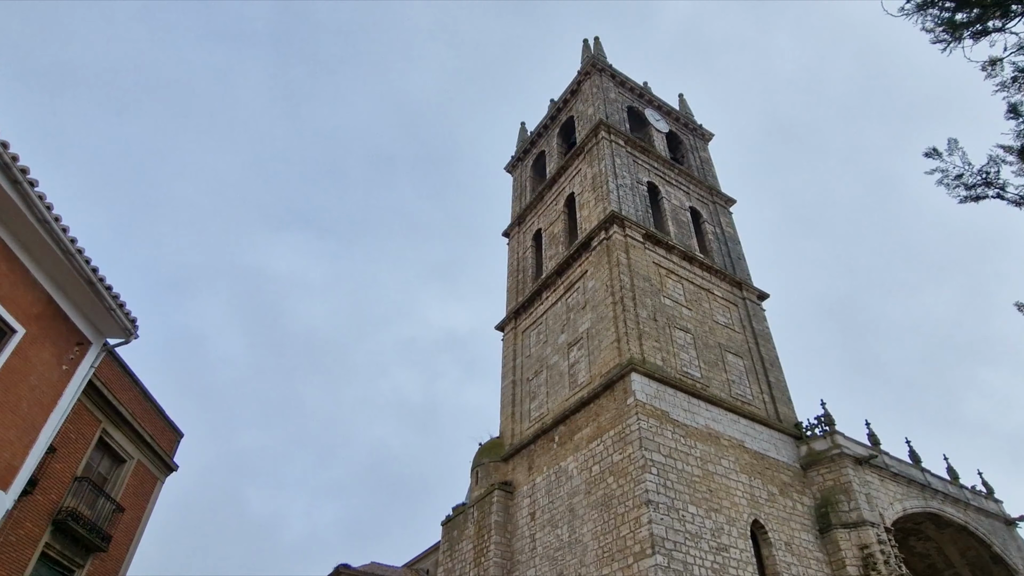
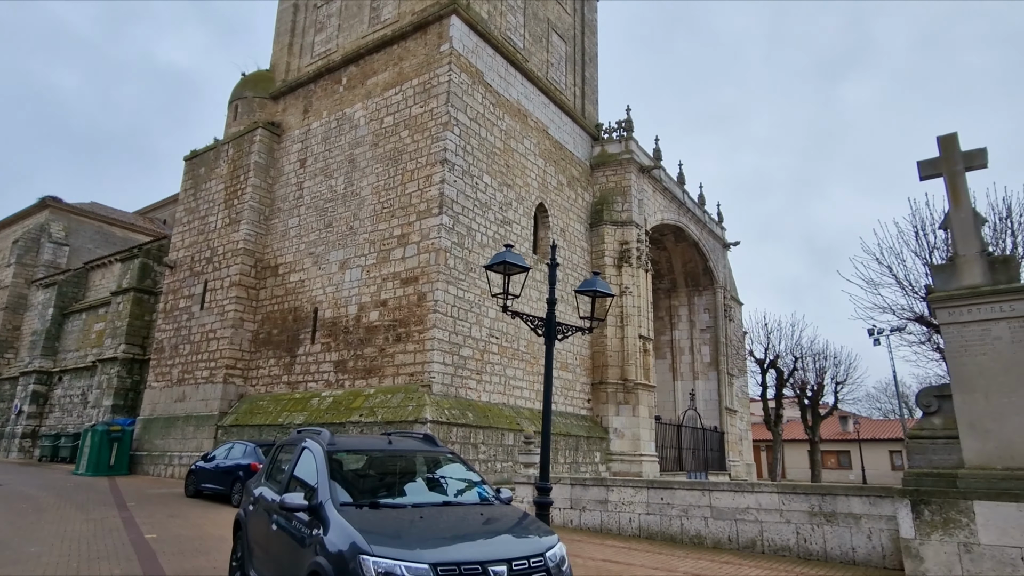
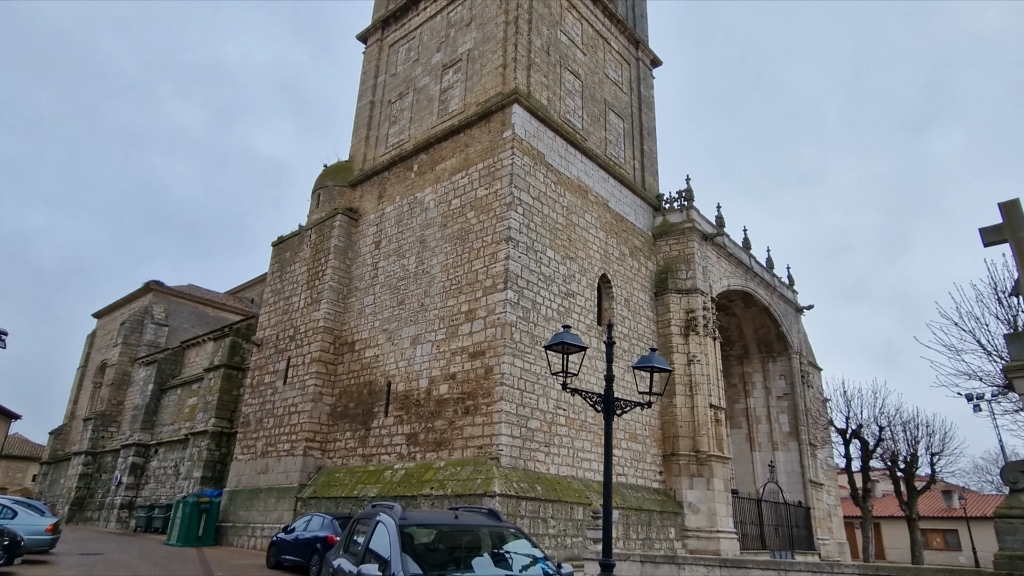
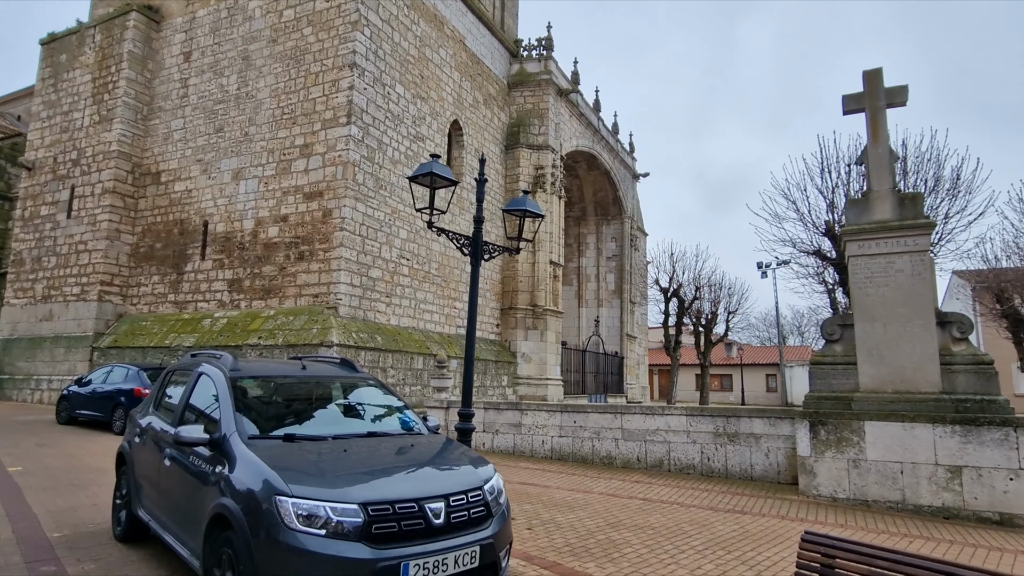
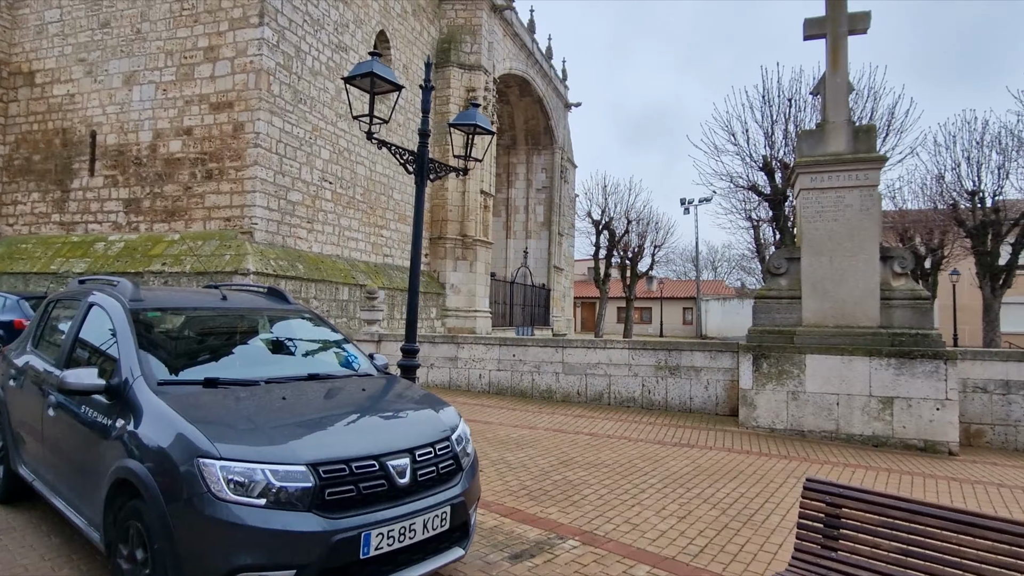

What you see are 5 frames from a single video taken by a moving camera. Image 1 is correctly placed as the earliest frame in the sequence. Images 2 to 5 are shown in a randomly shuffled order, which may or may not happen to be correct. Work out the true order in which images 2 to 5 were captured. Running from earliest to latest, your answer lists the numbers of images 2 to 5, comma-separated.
3, 2, 4, 5
